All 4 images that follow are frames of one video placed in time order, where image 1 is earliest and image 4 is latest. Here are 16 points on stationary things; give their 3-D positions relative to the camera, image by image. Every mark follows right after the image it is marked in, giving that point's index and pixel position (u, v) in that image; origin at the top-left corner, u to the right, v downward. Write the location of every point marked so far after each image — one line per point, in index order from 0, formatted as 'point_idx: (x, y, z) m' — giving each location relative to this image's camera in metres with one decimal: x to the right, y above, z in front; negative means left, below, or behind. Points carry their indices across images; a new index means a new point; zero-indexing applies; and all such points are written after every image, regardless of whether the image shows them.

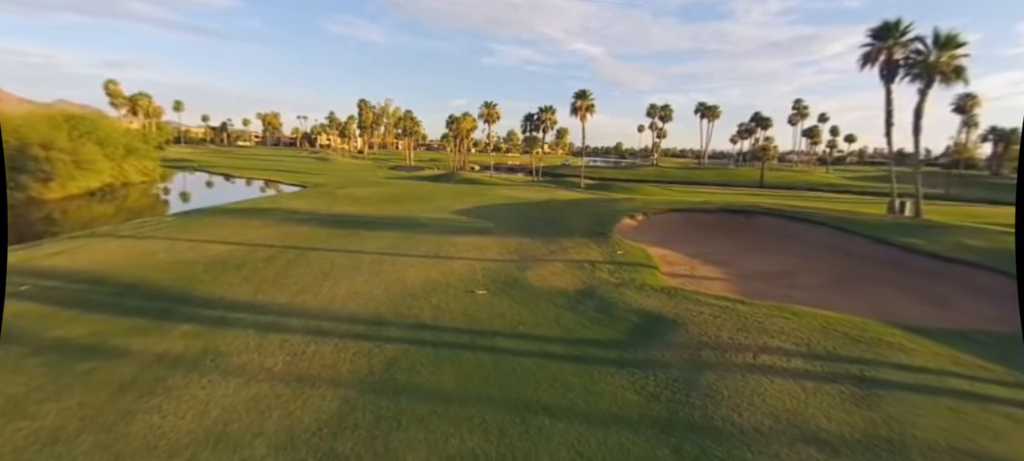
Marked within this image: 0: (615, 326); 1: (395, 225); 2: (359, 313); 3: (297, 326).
0: (+2.1, -2.0, +8.6) m
1: (-5.6, +0.3, +19.8) m
2: (-3.4, -1.9, +9.2) m
3: (-4.5, -2.0, +8.6) m
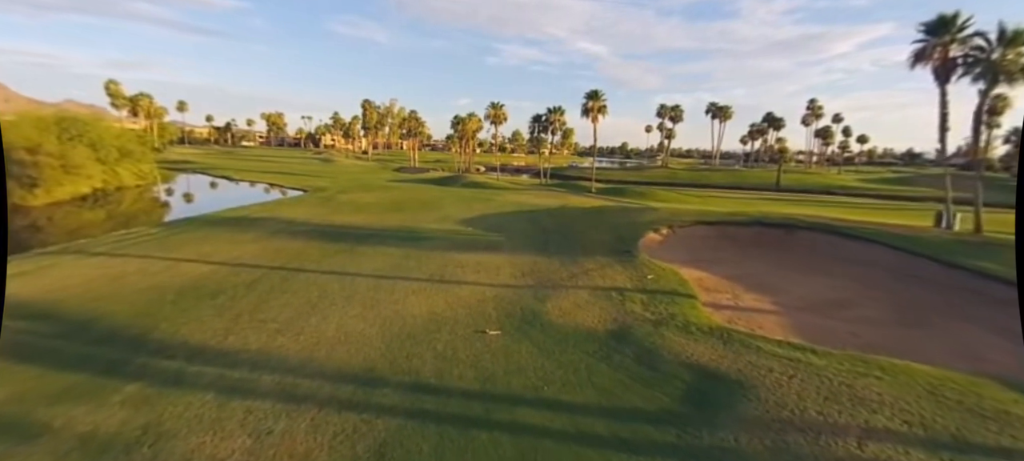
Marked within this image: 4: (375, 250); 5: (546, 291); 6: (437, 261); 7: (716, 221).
0: (+2.5, -2.6, +6.8) m
1: (-5.1, -0.3, +18.1) m
2: (-3.0, -2.5, +7.5) m
3: (-4.1, -2.6, +6.9) m
4: (-5.3, -0.7, +16.1) m
5: (+0.9, -1.7, +11.4) m
6: (-2.7, -1.1, +14.6) m
7: (+9.2, +0.4, +18.6) m
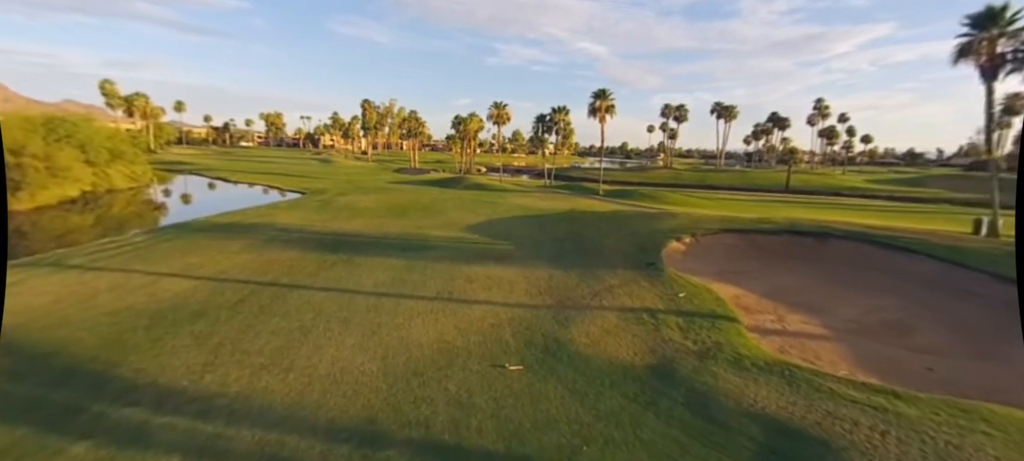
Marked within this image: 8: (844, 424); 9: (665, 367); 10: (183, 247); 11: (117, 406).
0: (+3.0, -3.0, +5.6) m
1: (-4.7, -0.7, +16.9) m
2: (-2.6, -2.8, +6.3) m
3: (-3.7, -3.0, +5.6) m
4: (-4.9, -1.1, +14.8) m
5: (+1.4, -2.0, +10.1) m
6: (-2.2, -1.4, +13.3) m
7: (+9.7, +0.1, +17.3) m
8: (+4.8, -2.8, +6.0) m
9: (+2.9, -2.5, +7.7) m
10: (-13.2, -0.7, +16.6) m
11: (-6.3, -2.8, +6.6) m
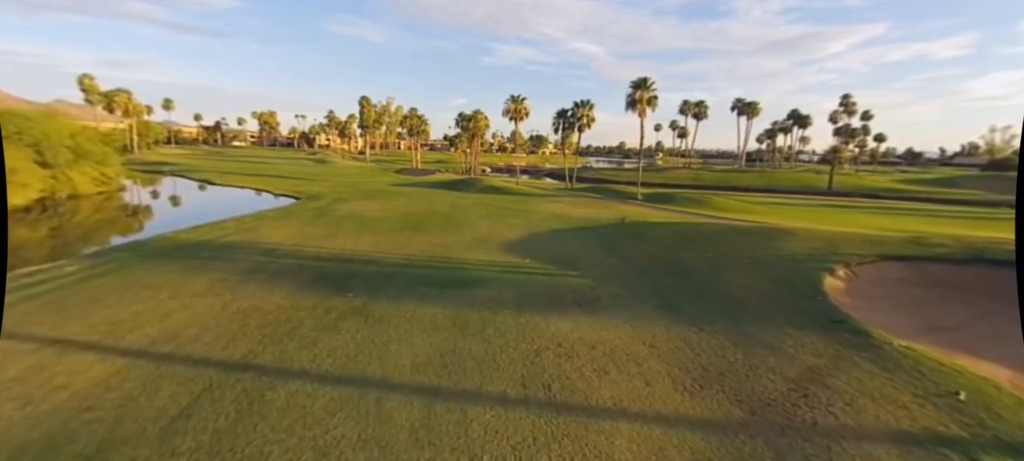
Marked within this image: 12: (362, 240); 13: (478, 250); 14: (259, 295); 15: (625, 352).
0: (+5.4, -3.8, +0.8) m
1: (-2.4, -1.5, +12.0) m
2: (-0.2, -3.7, +1.5) m
3: (-1.3, -3.8, +0.8) m
4: (-2.6, -1.9, +10.0) m
5: (+3.7, -2.9, +5.4) m
6: (+0.1, -2.2, +8.5) m
7: (+12.0, -0.7, +12.7) m
8: (+7.2, -3.6, +1.3) m
9: (+5.2, -3.3, +2.9) m
10: (-10.9, -1.5, +11.7) m
11: (-4.0, -3.6, +1.8) m
12: (-6.5, -0.5, +17.8) m
13: (-1.4, -0.8, +16.2) m
14: (-6.8, -1.7, +10.9) m
15: (+2.2, -2.3, +8.0) m
